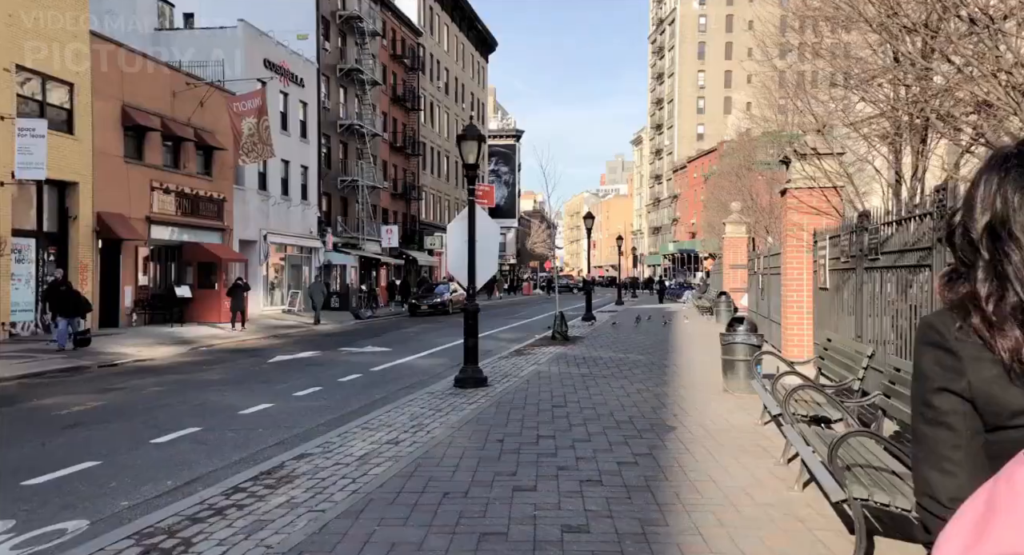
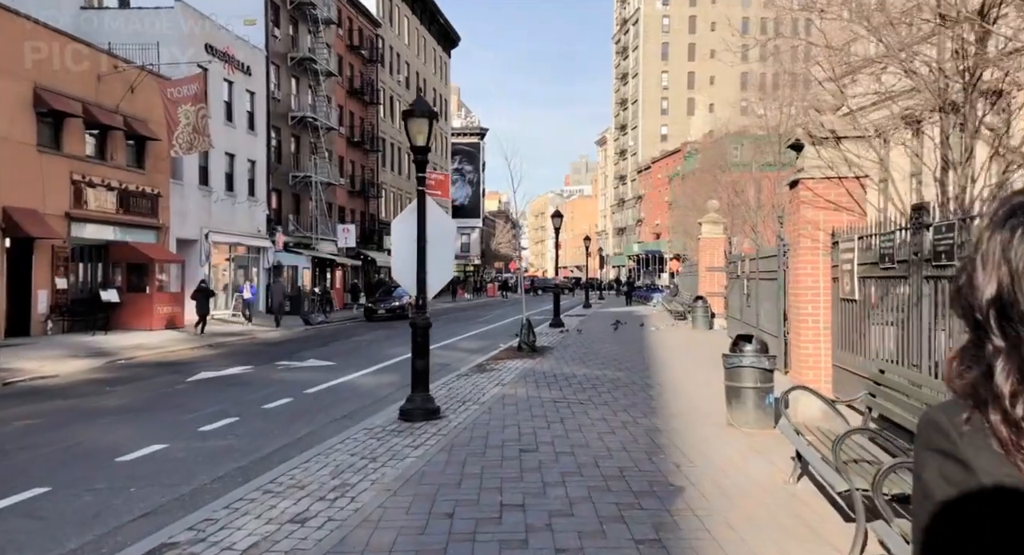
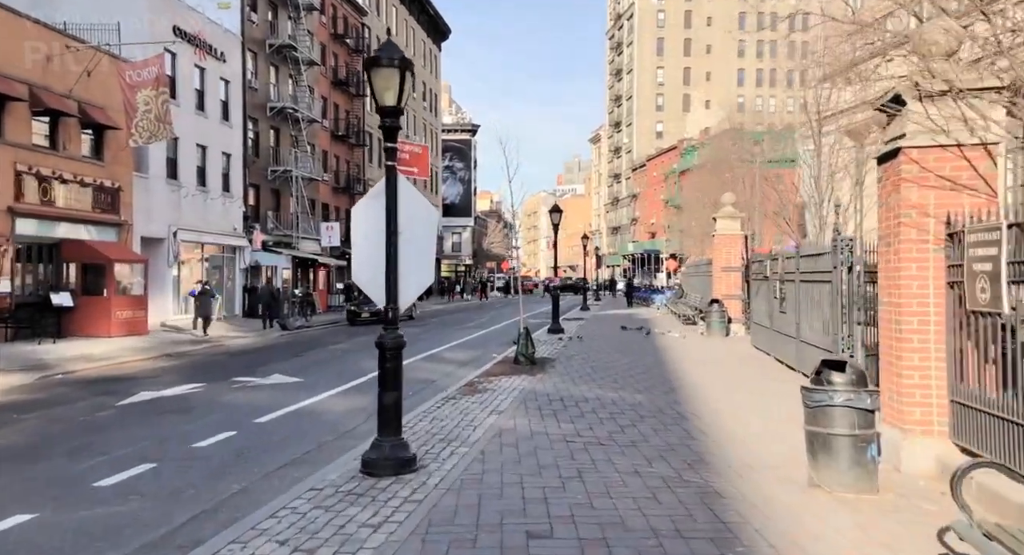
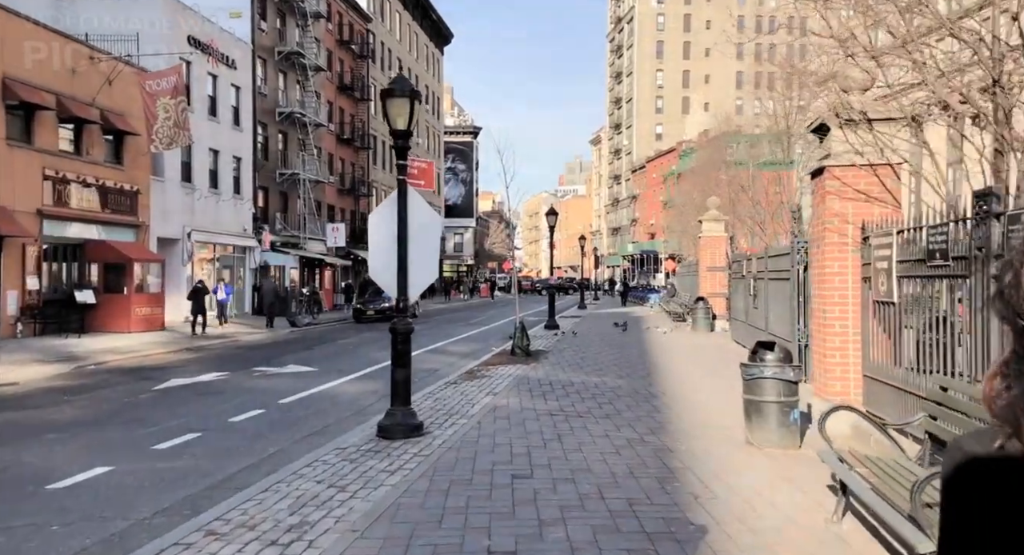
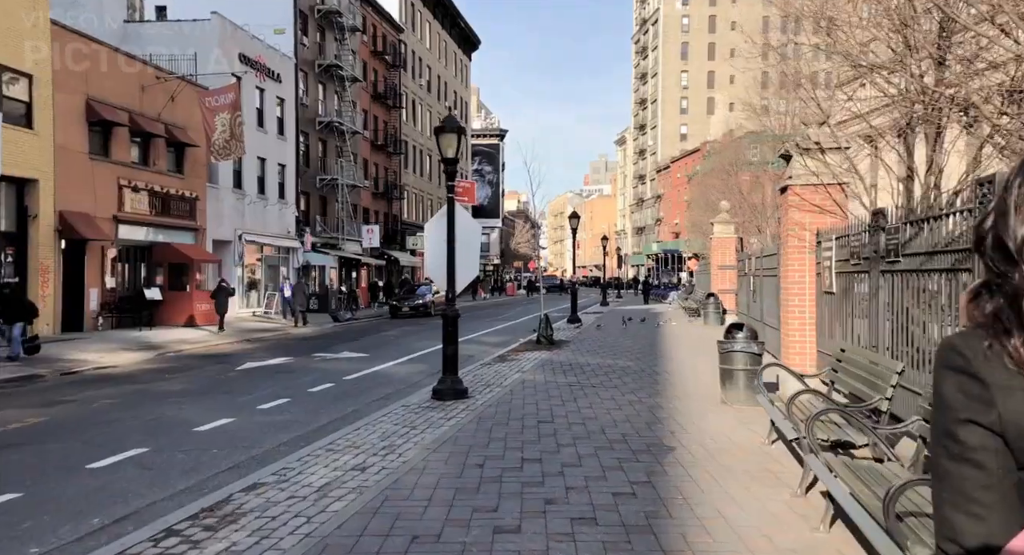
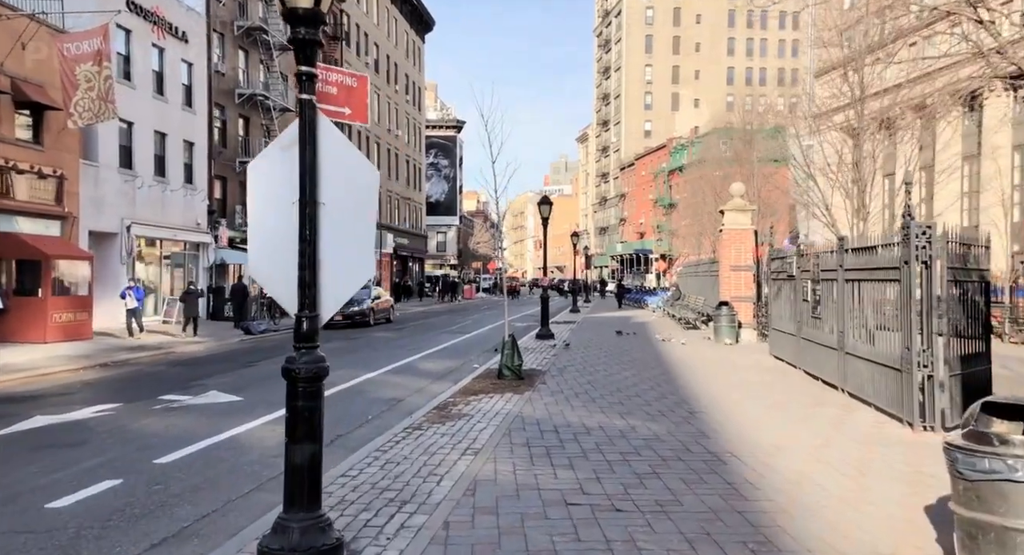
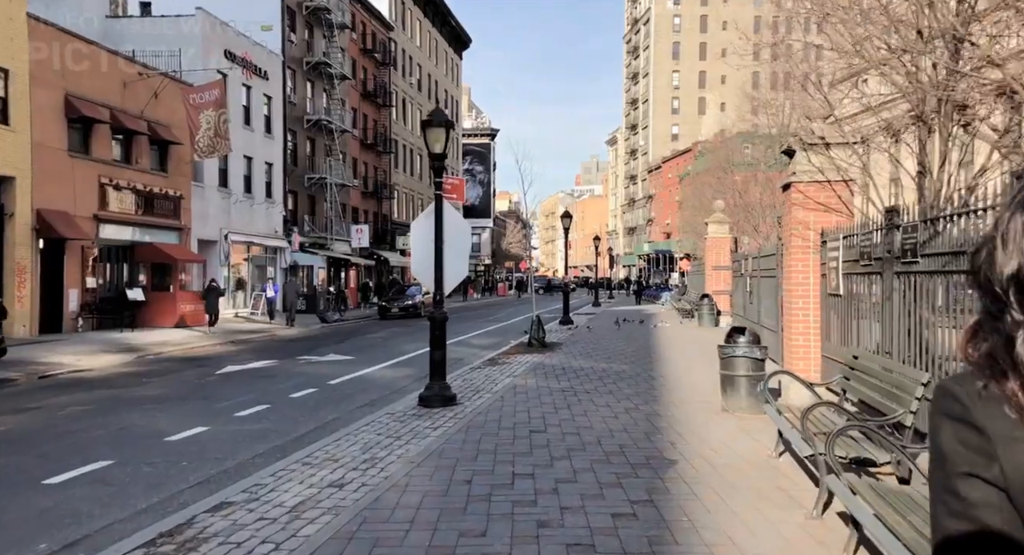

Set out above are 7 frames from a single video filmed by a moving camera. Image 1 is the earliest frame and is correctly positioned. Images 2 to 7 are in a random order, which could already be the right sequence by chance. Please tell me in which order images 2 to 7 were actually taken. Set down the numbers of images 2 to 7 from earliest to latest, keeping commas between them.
5, 7, 2, 4, 3, 6
